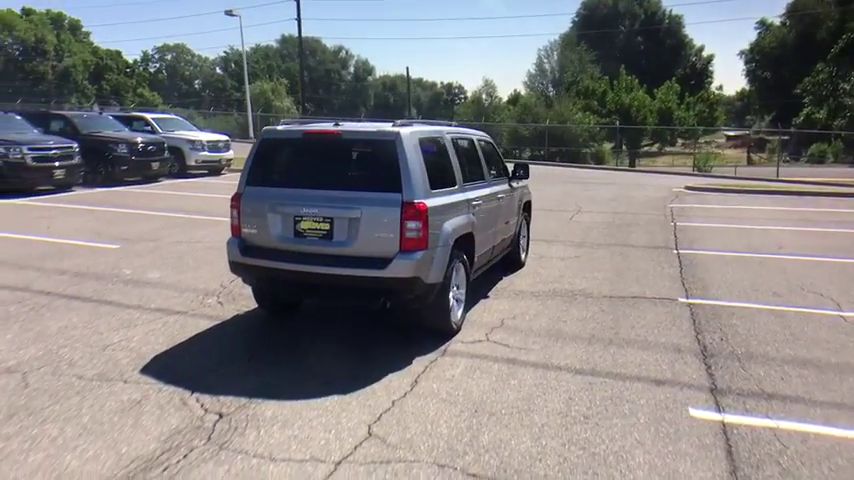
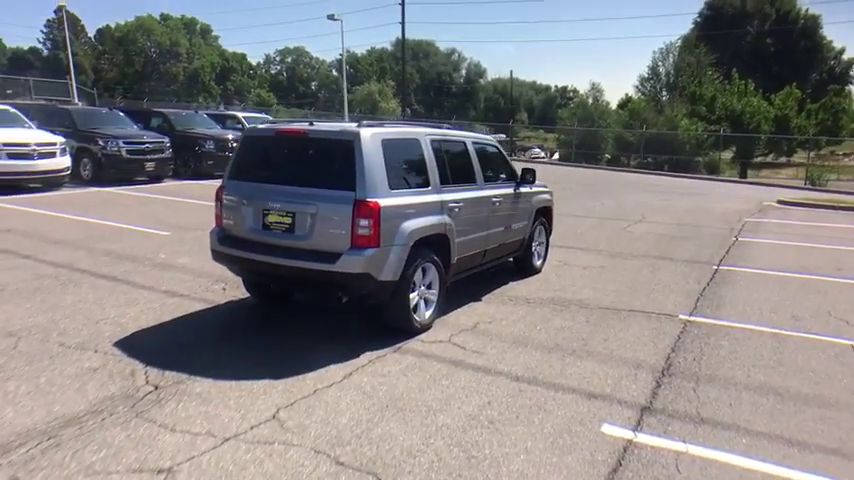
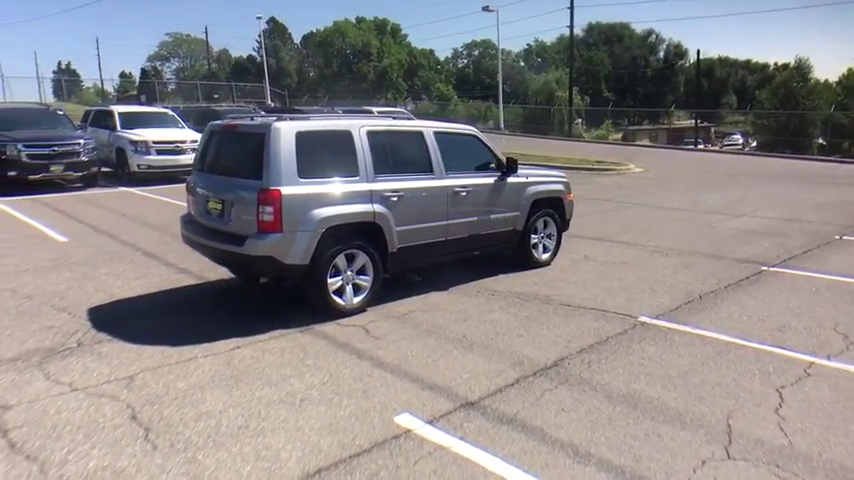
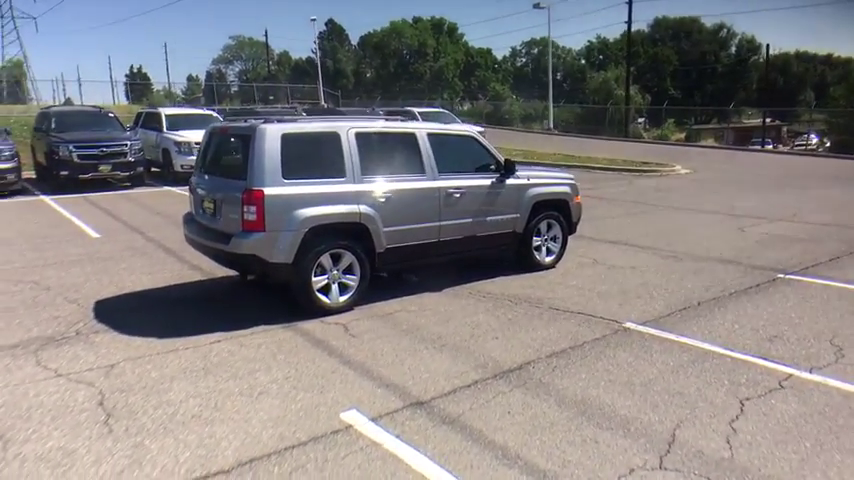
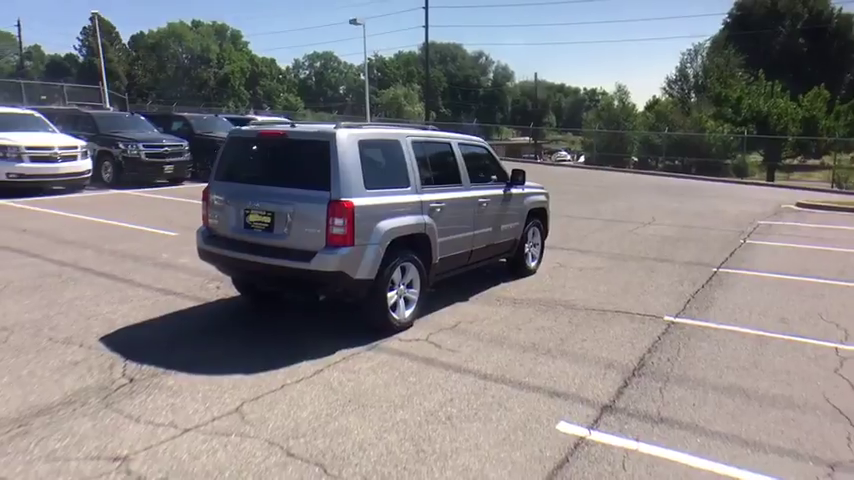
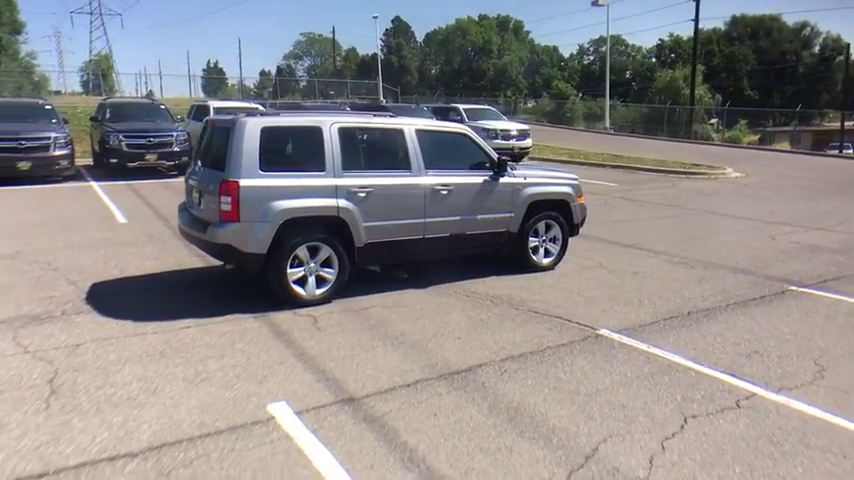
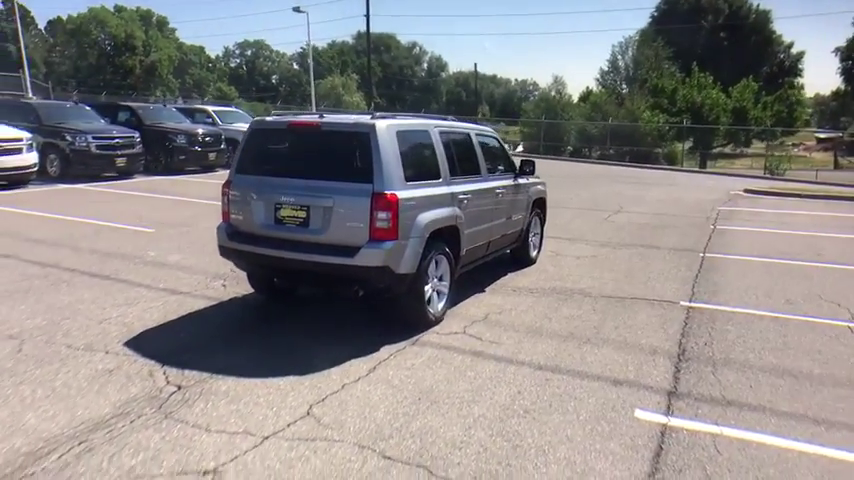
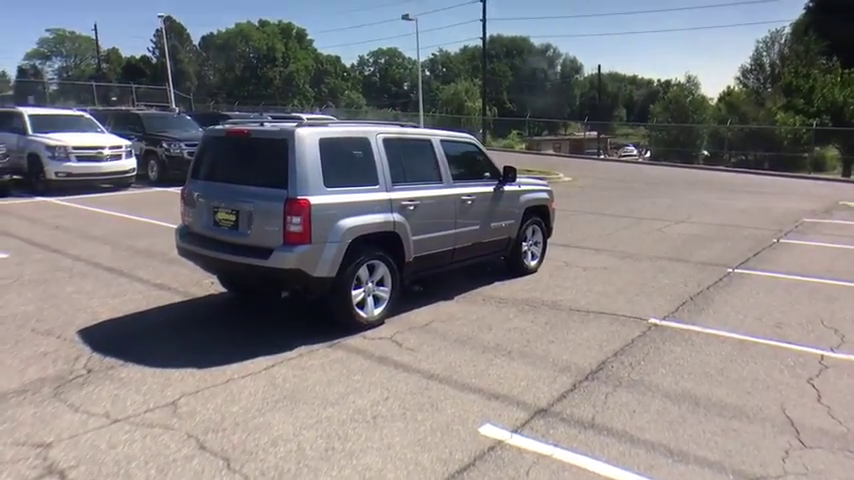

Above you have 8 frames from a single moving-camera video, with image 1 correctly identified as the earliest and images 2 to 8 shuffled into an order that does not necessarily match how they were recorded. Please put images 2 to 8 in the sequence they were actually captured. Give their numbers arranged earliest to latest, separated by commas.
7, 2, 5, 8, 3, 4, 6
